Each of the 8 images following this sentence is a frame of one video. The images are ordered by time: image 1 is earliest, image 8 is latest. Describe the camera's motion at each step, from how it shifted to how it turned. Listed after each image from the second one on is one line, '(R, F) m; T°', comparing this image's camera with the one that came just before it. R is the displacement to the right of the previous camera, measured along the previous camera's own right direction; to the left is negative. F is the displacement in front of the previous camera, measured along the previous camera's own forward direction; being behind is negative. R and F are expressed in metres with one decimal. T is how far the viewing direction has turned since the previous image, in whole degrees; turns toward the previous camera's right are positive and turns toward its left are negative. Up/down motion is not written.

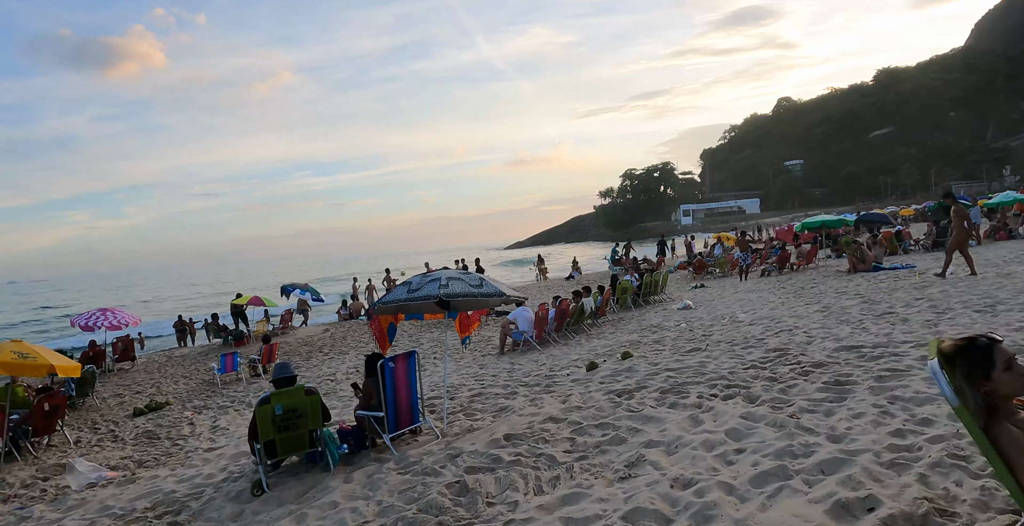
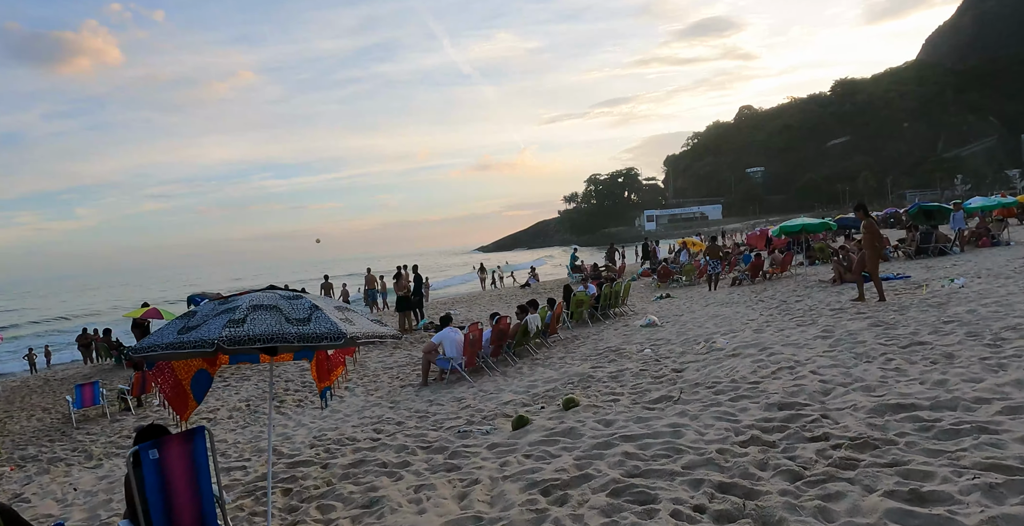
(+0.5, +1.9) m; +3°
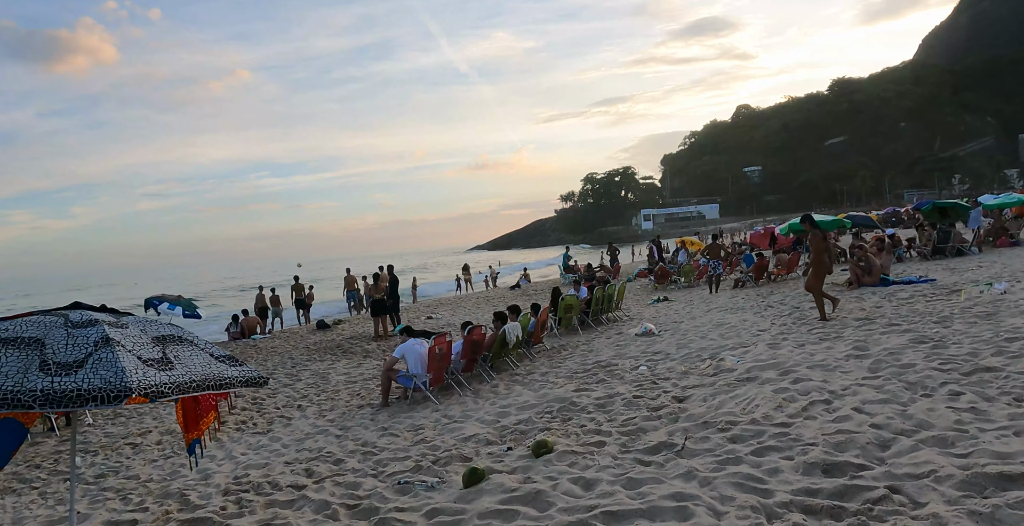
(+0.3, +1.1) m; 0°
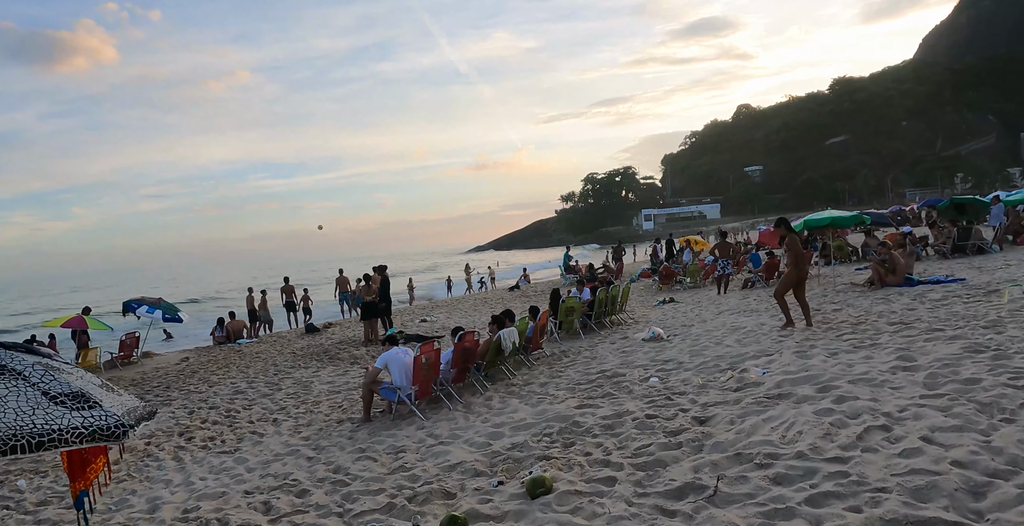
(+0.1, +0.7) m; 0°
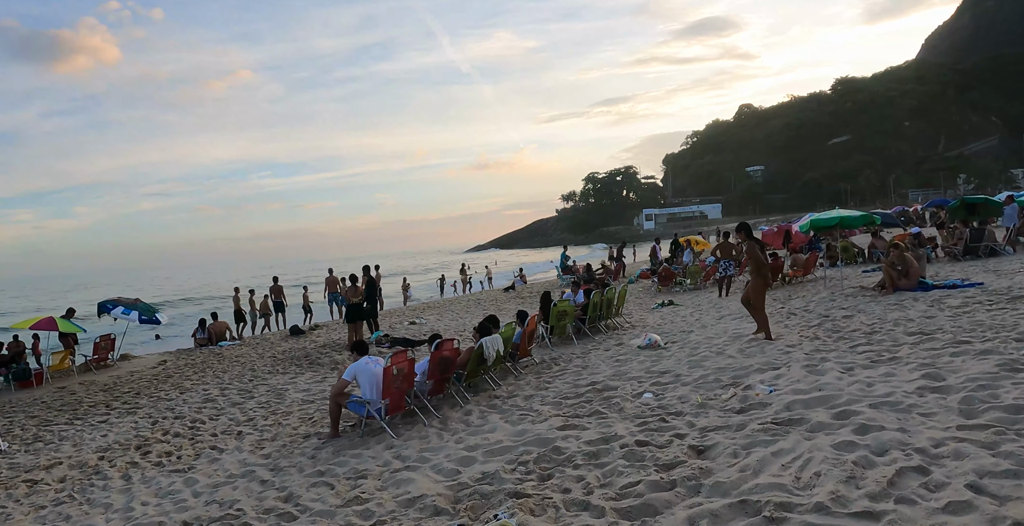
(+0.2, +0.6) m; 0°
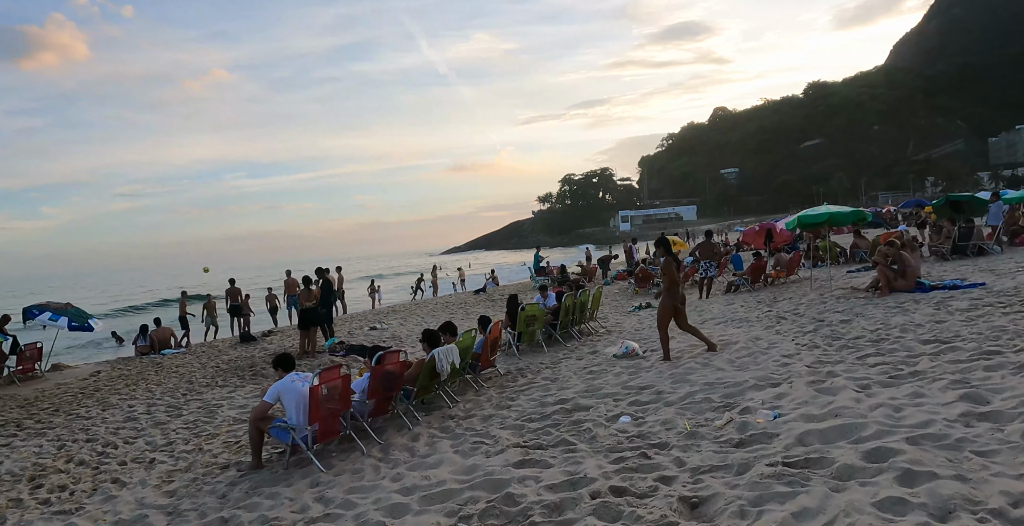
(+0.2, +0.9) m; +2°
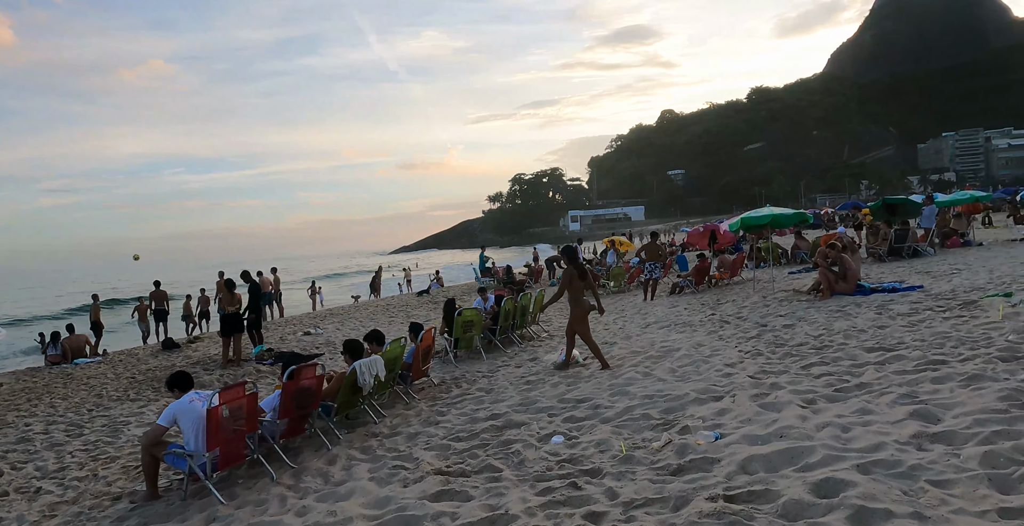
(+0.2, +0.4) m; +4°
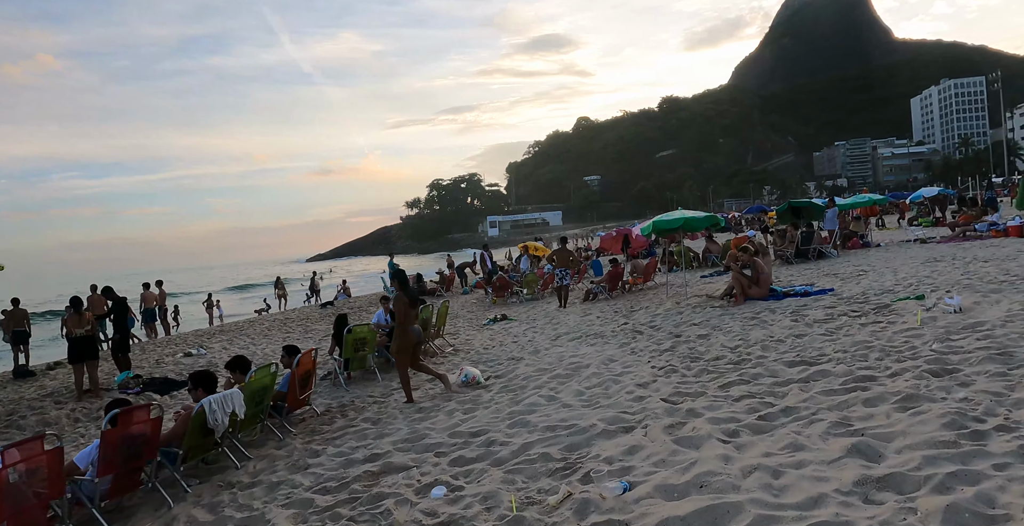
(+0.3, +0.7) m; +7°
